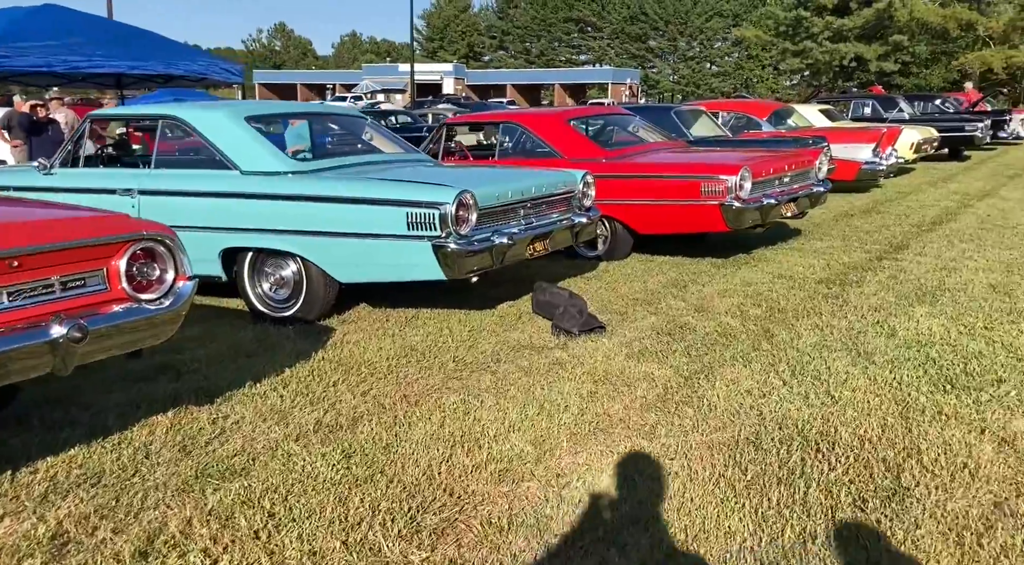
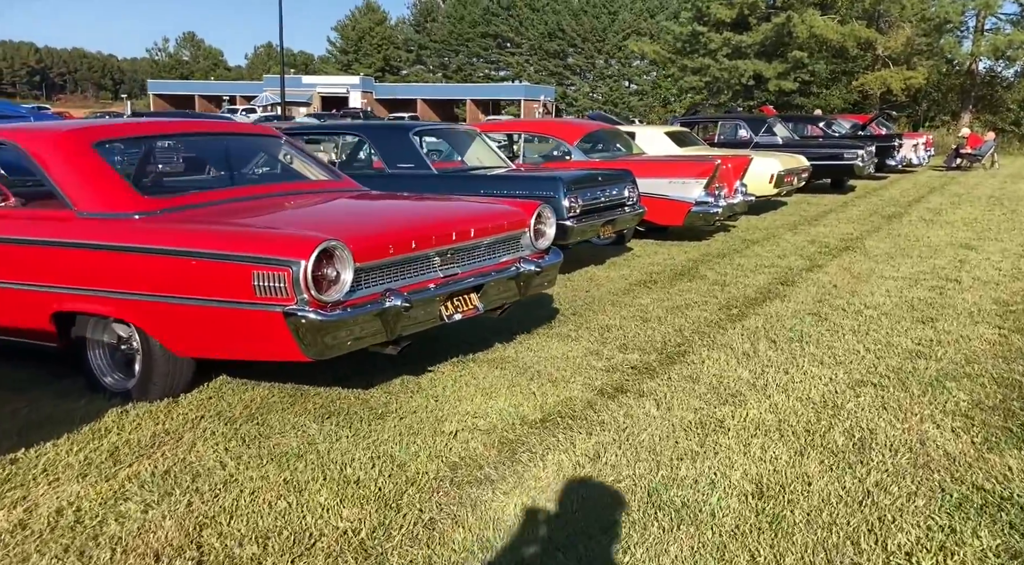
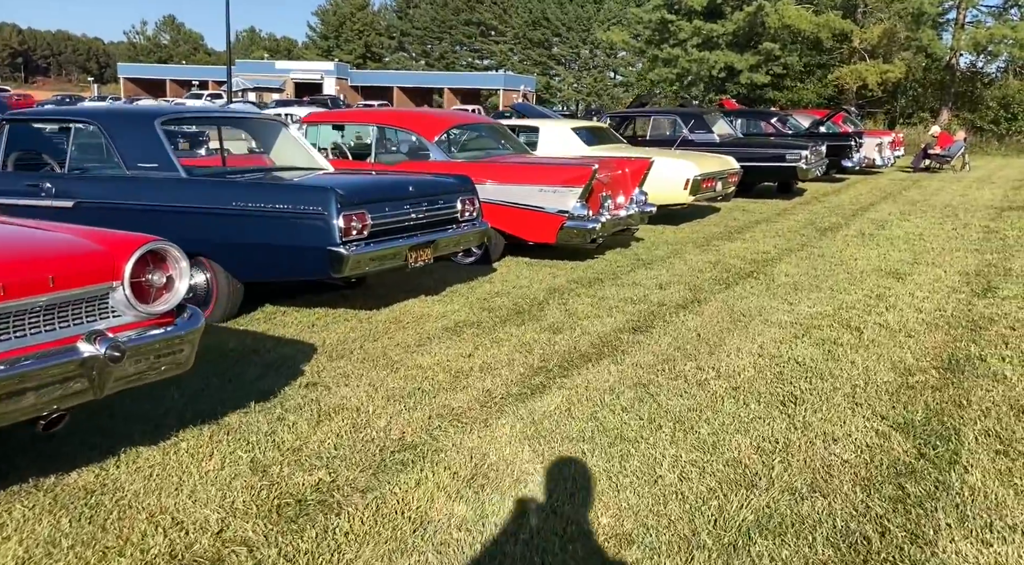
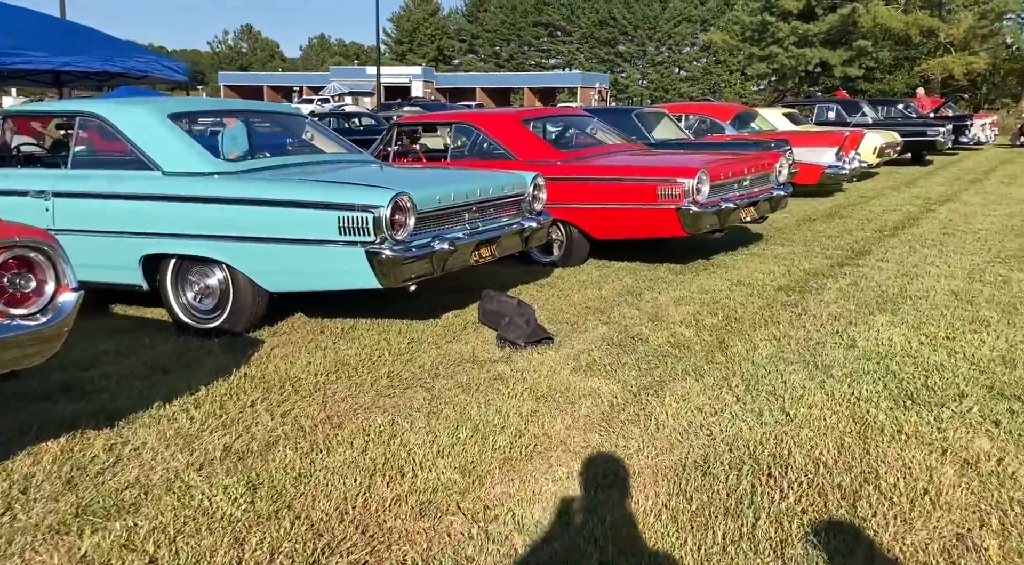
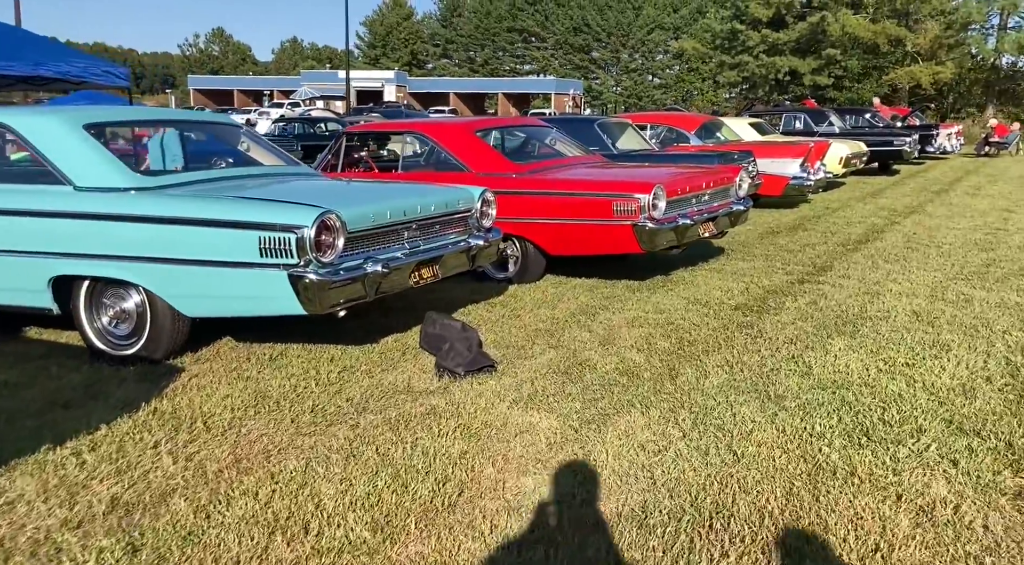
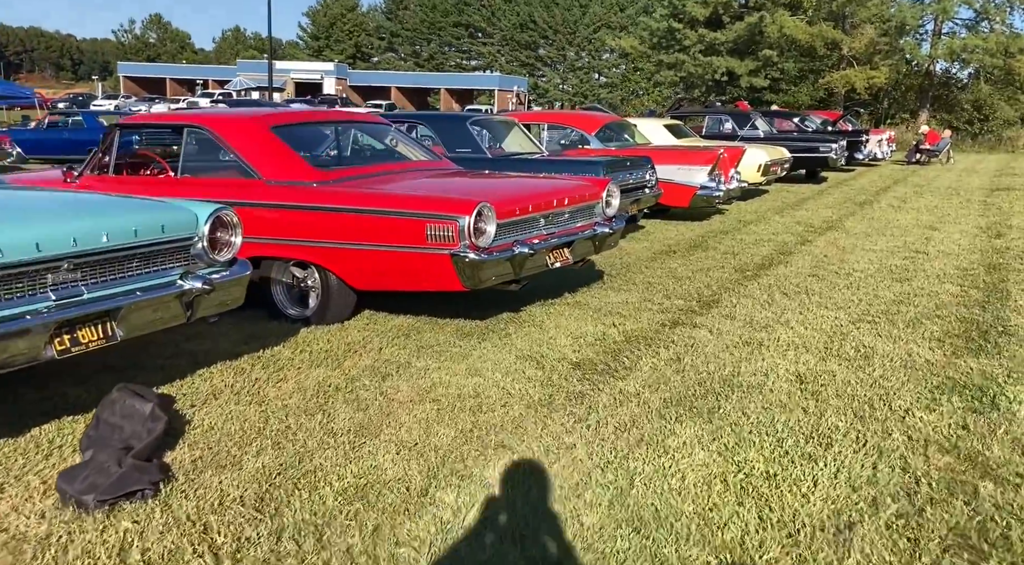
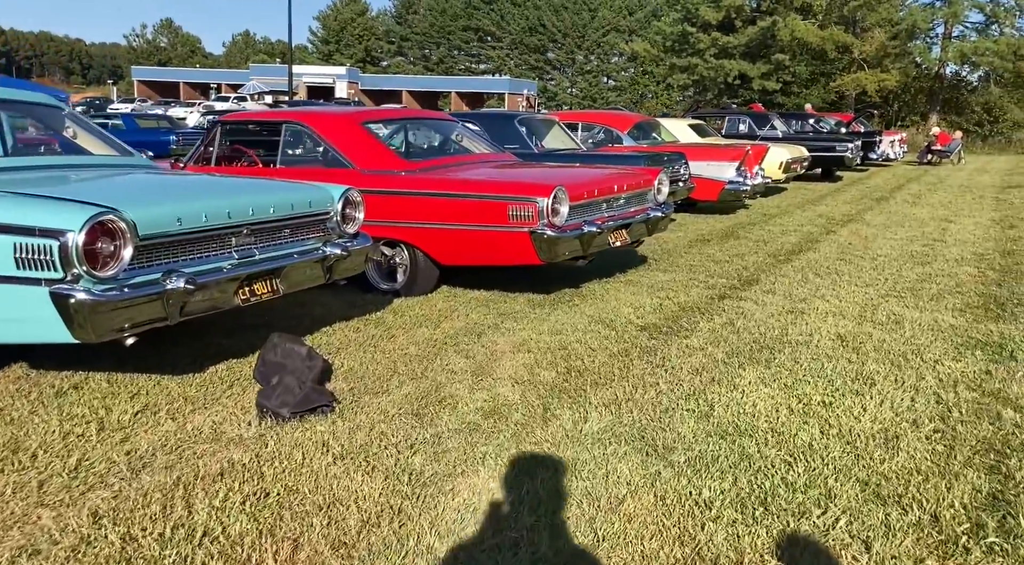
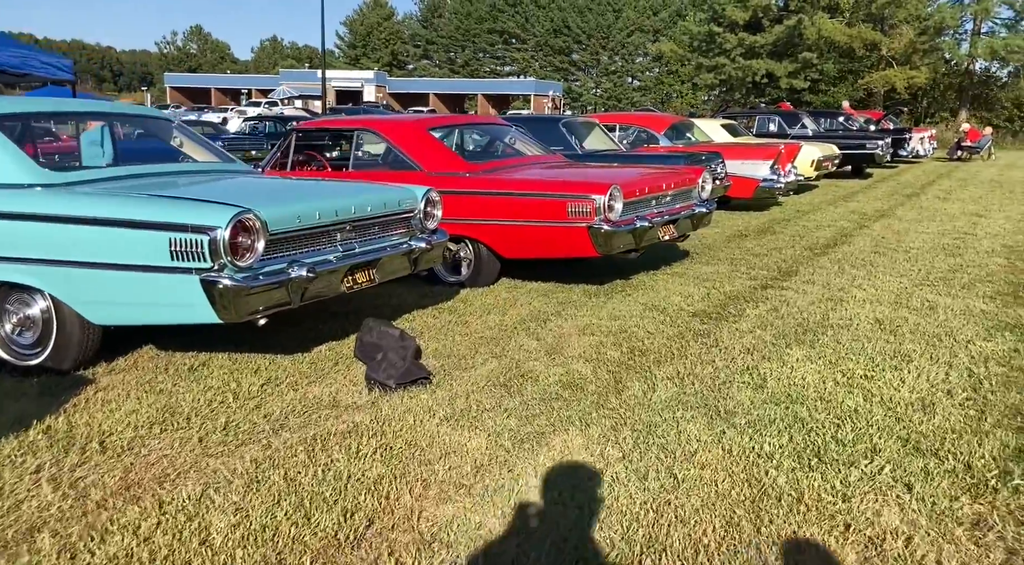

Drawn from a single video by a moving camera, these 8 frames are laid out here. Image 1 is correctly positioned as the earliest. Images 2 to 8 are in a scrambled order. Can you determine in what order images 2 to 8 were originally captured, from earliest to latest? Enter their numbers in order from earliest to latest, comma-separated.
4, 5, 8, 7, 6, 2, 3
